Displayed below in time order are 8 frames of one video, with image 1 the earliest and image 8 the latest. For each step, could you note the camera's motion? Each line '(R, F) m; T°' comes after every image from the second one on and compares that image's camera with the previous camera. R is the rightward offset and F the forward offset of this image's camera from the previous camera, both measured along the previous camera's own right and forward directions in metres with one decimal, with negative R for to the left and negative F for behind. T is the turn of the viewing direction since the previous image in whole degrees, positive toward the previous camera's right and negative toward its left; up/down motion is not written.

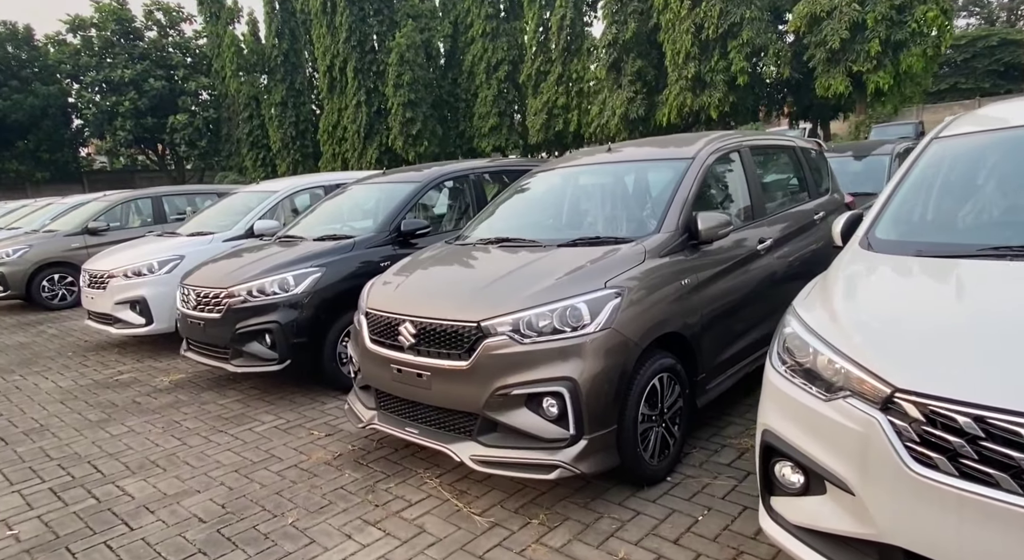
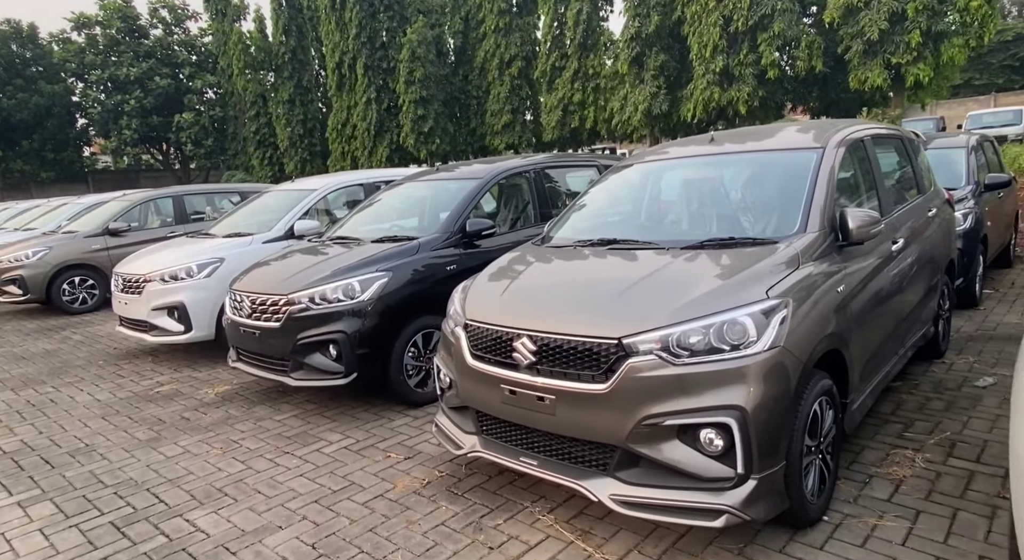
(-0.5, +0.4) m; 0°
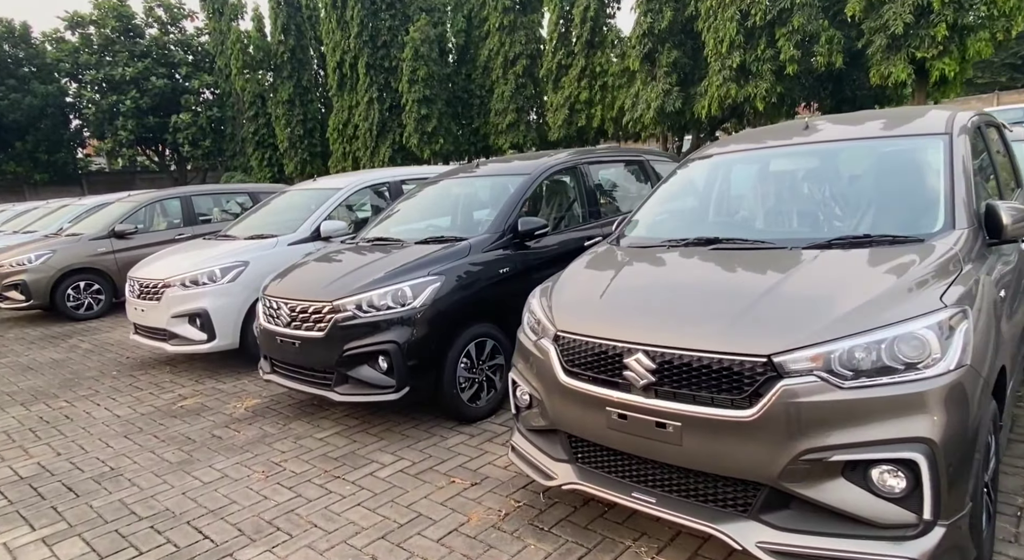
(-0.4, +0.4) m; 0°
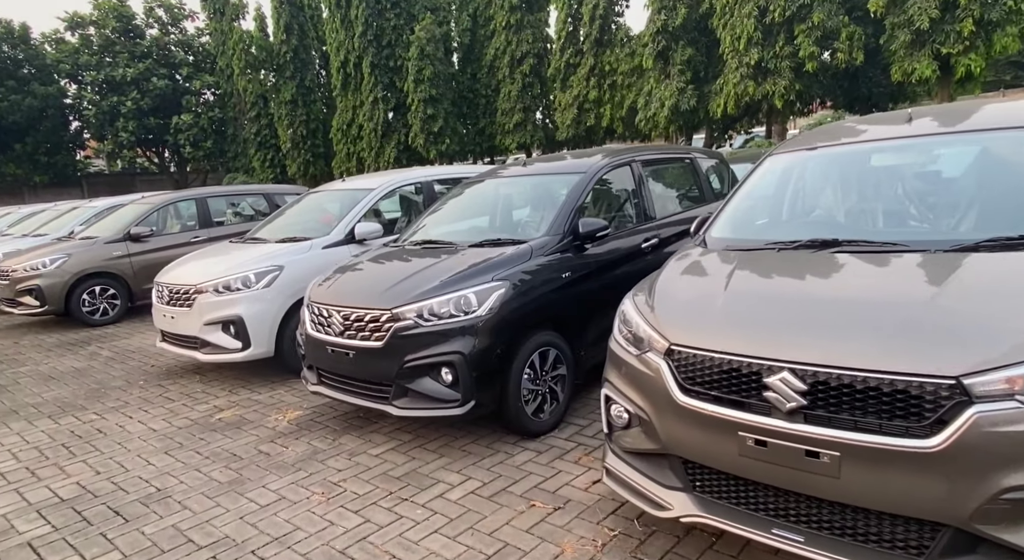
(-0.4, +0.2) m; 0°
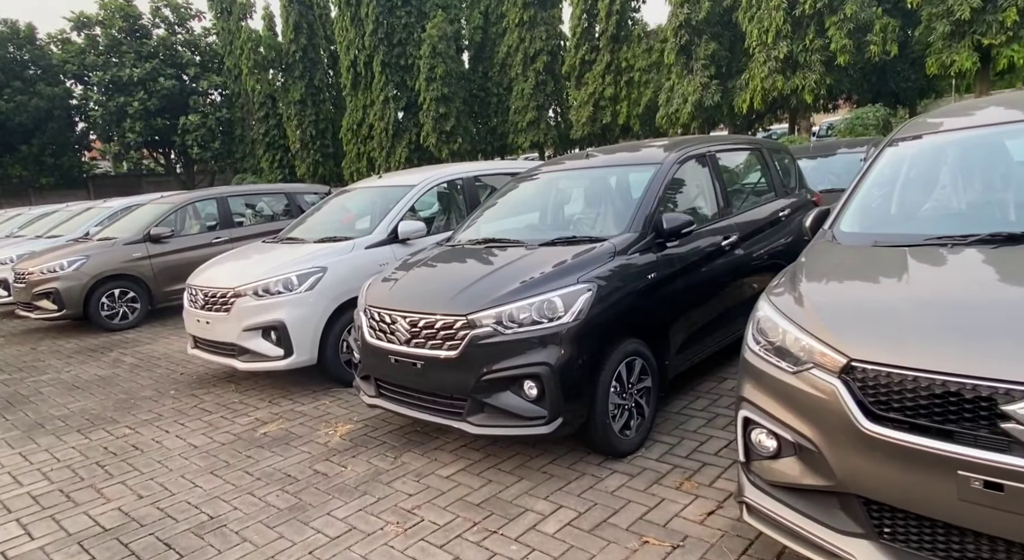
(-0.4, +0.4) m; 0°
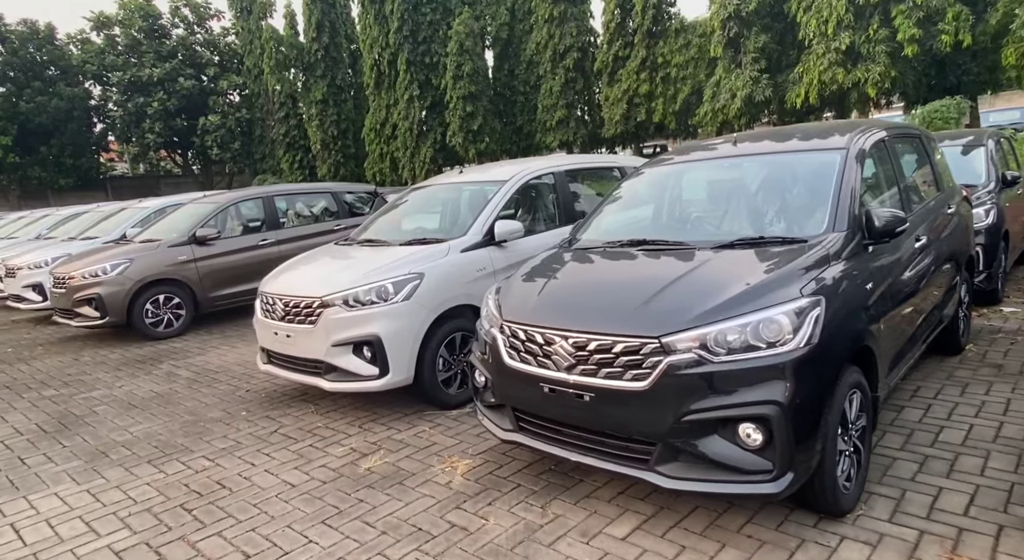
(-0.8, +0.7) m; -1°
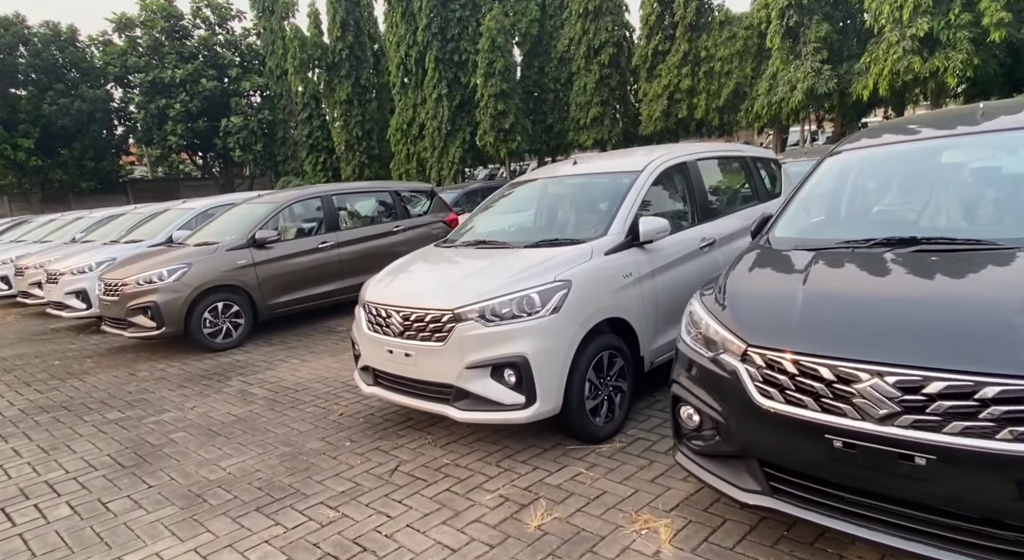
(-0.9, +0.7) m; -1°
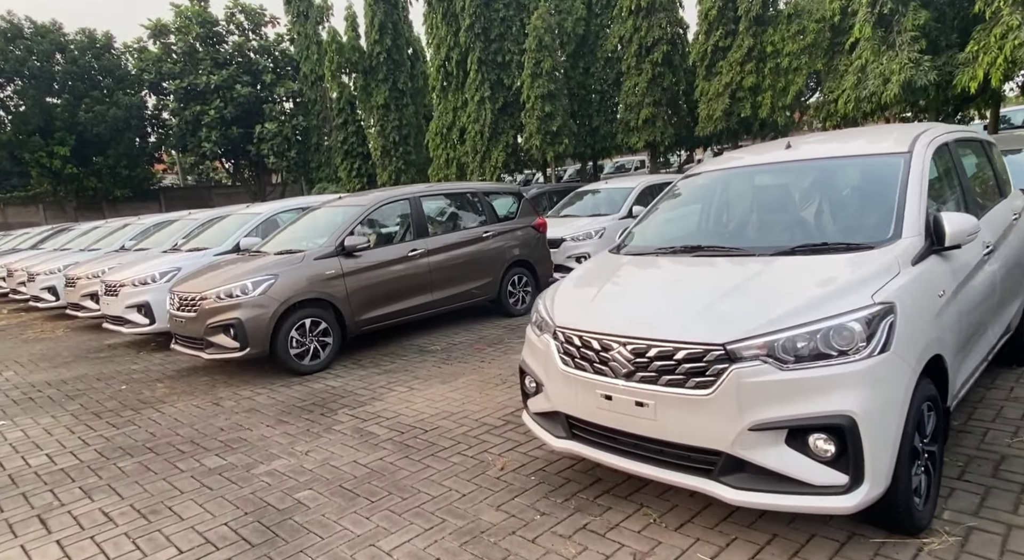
(-1.1, +1.1) m; -2°
